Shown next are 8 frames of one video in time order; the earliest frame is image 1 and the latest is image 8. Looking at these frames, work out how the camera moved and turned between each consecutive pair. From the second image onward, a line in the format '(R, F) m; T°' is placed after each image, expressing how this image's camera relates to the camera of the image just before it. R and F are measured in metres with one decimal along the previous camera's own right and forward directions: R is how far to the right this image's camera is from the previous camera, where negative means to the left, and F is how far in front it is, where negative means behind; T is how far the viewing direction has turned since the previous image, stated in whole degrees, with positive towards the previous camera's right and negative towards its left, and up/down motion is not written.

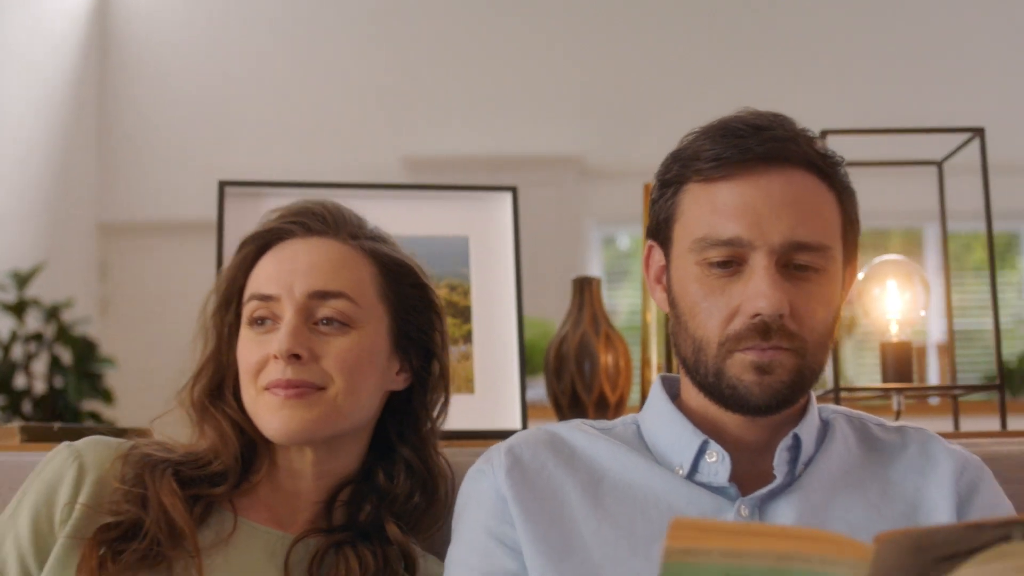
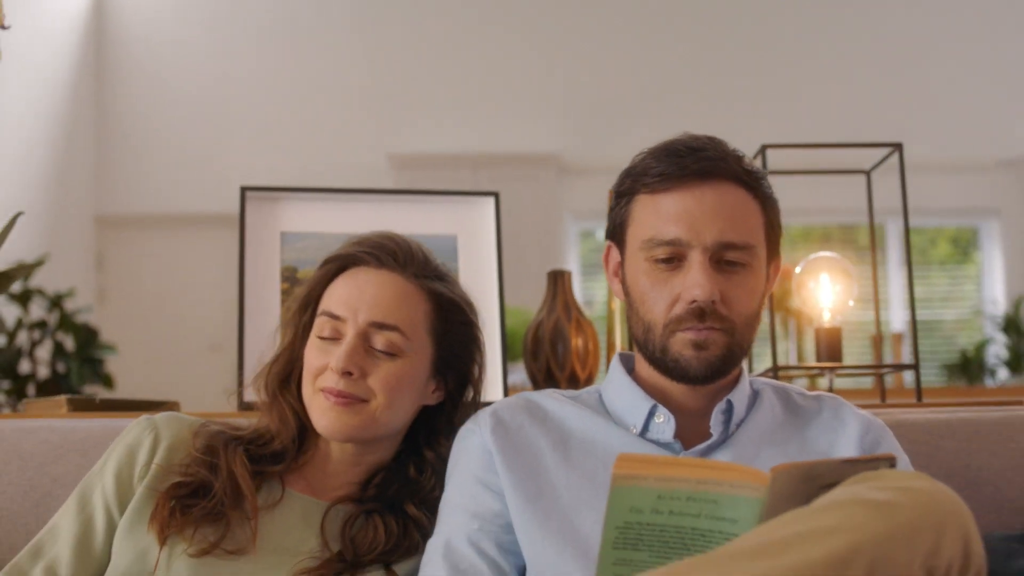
(0.0, -0.2) m; 0°
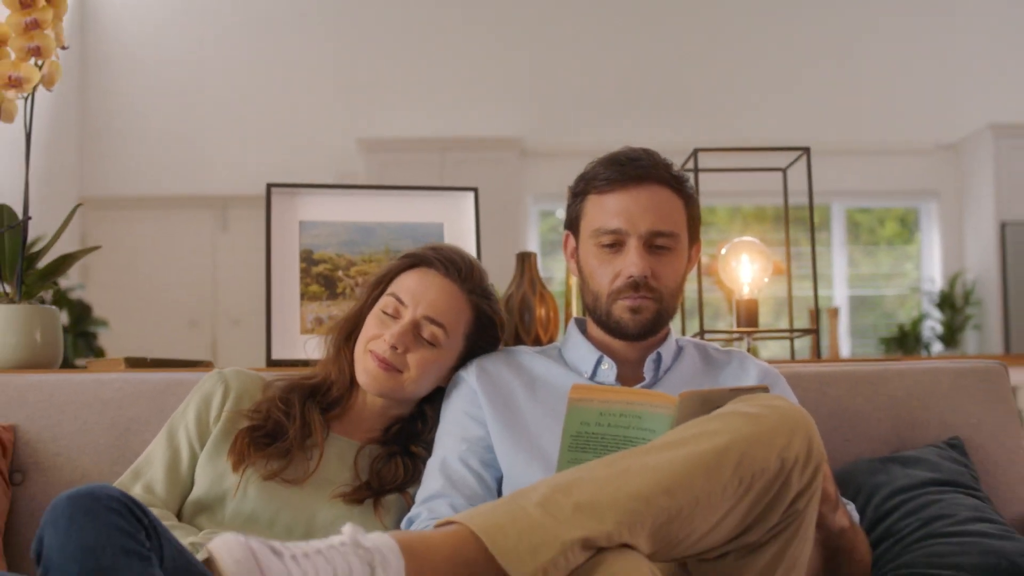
(0.0, -0.3) m; +1°
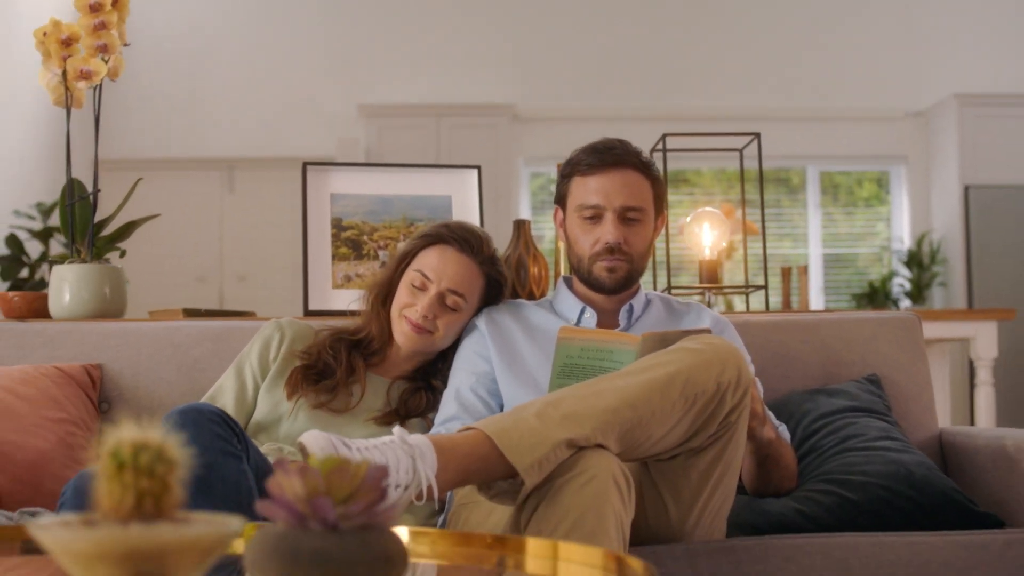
(0.0, -0.3) m; 0°
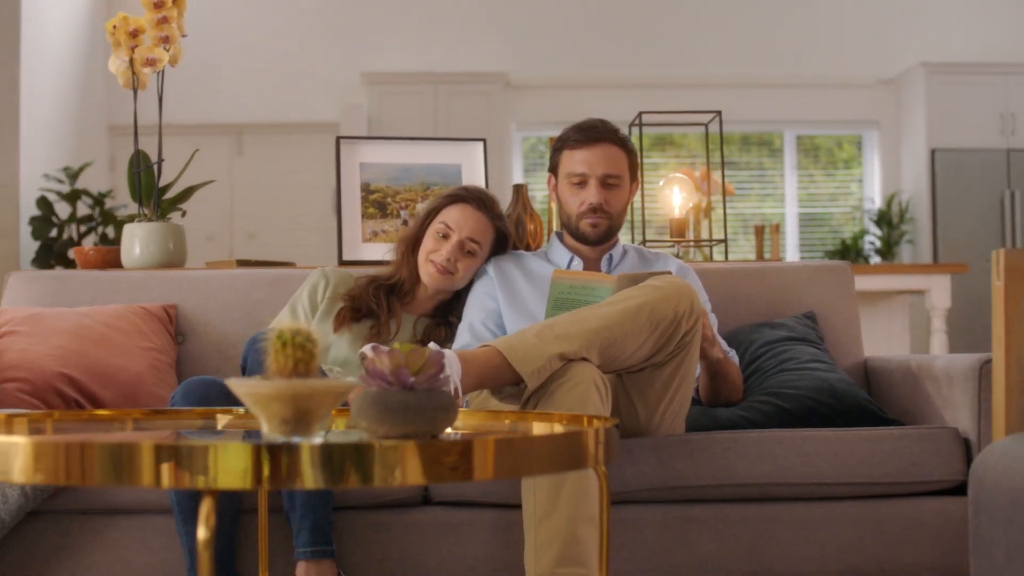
(0.0, -0.3) m; 0°
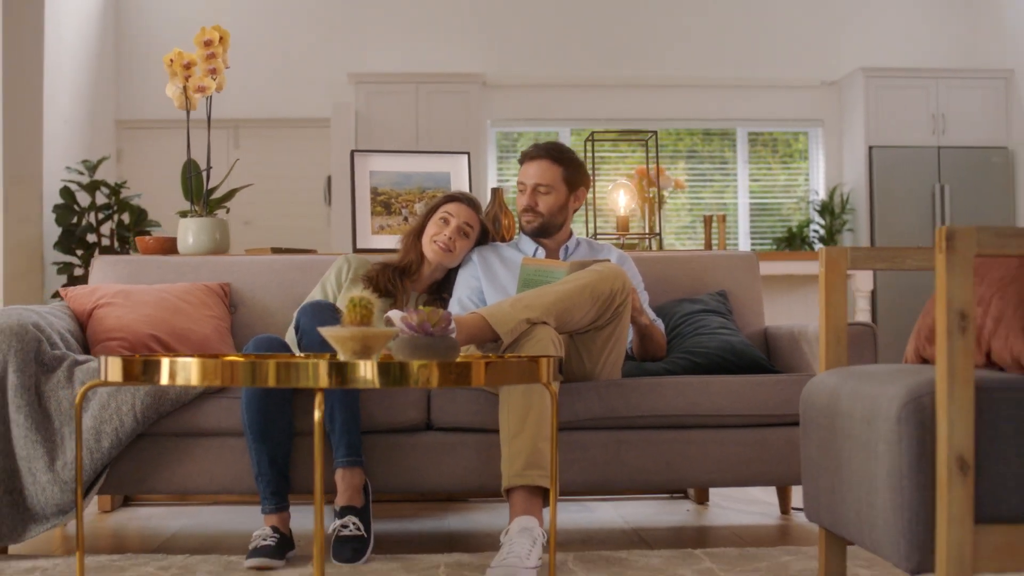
(0.0, -0.5) m; +1°
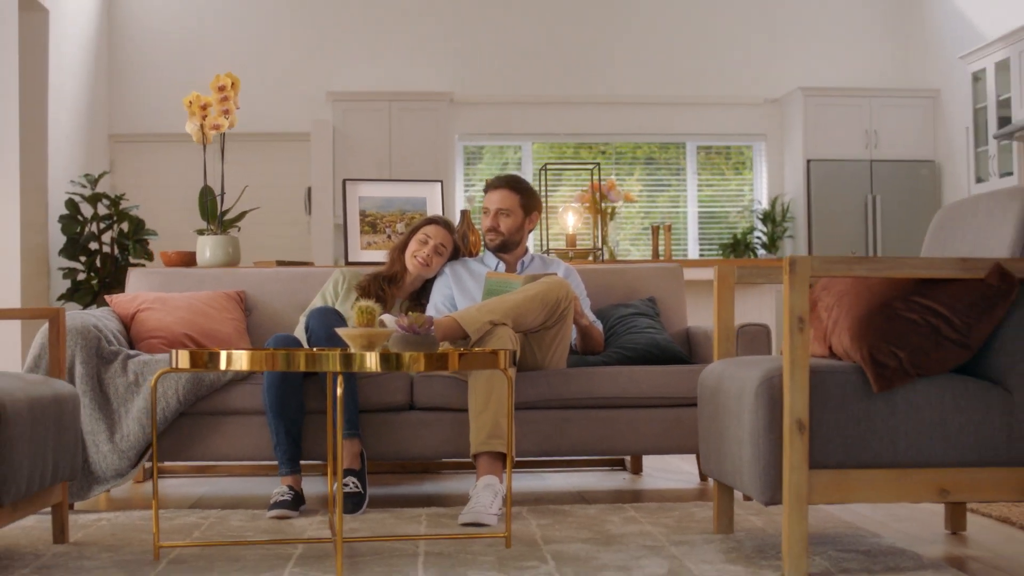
(0.0, -0.5) m; +1°
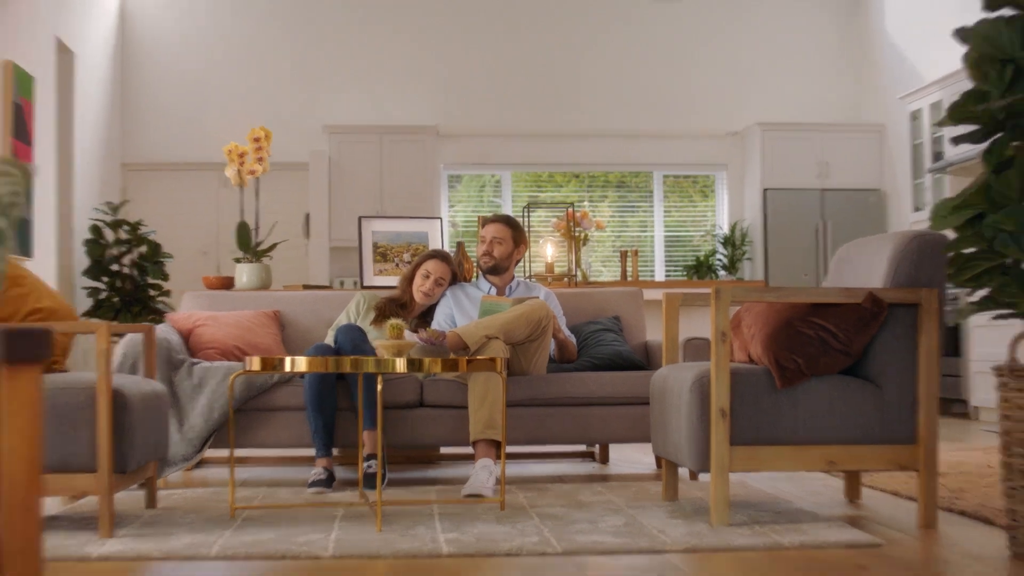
(0.0, -0.6) m; +1°
